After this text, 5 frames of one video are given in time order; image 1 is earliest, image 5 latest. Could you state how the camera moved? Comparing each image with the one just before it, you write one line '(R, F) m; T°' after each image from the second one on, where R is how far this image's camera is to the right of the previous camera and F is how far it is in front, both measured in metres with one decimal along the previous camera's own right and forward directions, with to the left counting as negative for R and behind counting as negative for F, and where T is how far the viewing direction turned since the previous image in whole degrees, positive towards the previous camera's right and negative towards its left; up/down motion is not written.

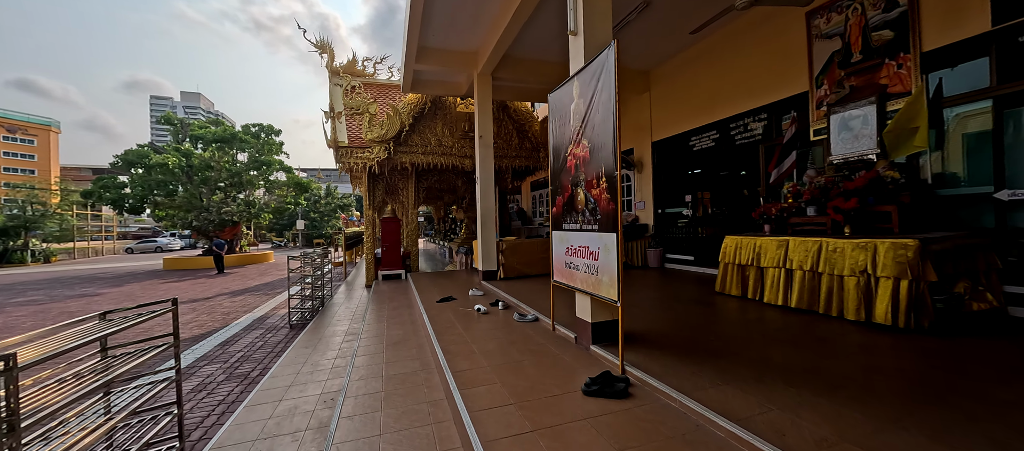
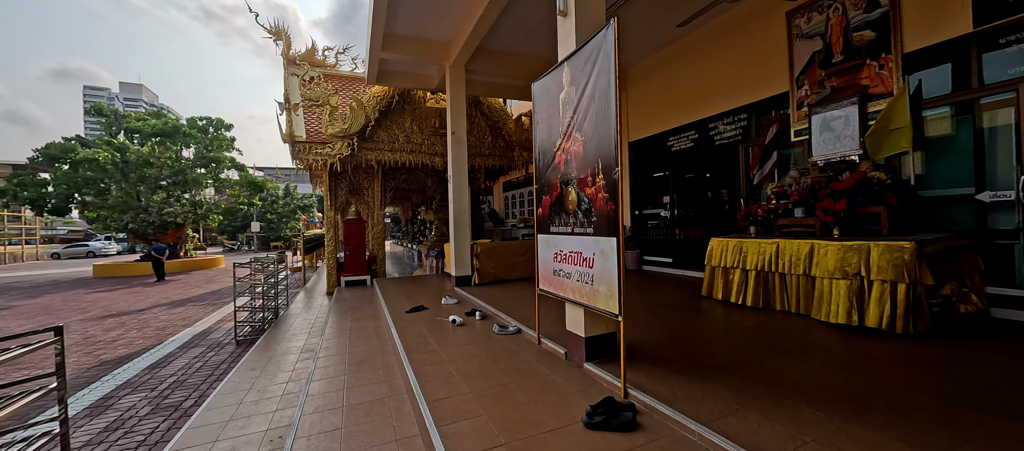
(-0.1, +0.4) m; +5°
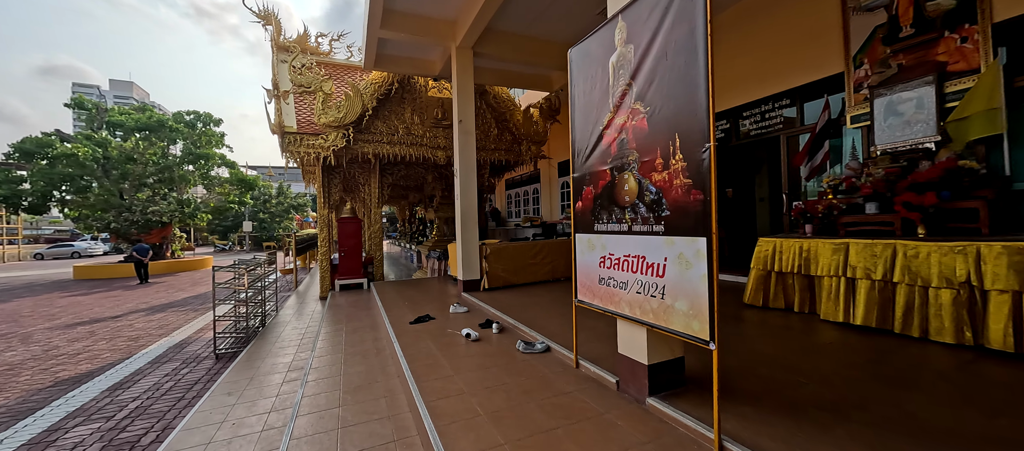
(-0.3, +0.6) m; +1°
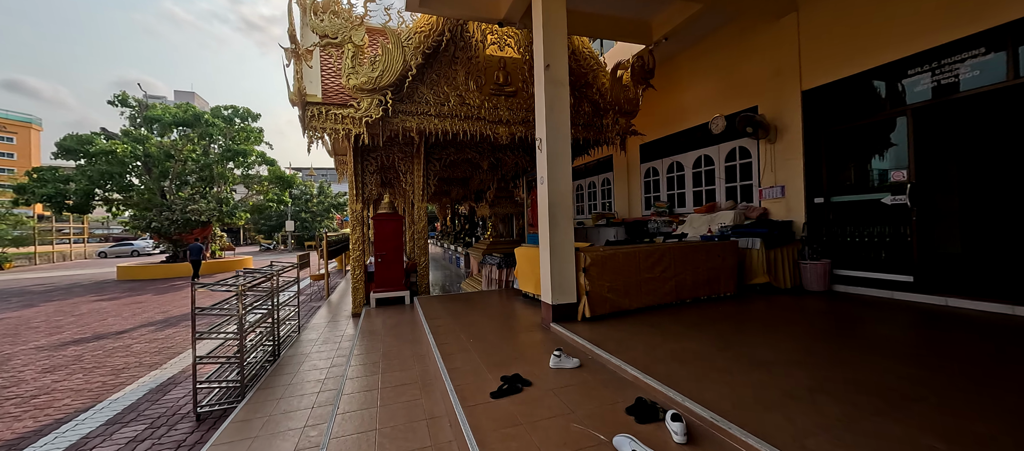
(-0.8, +1.7) m; -5°
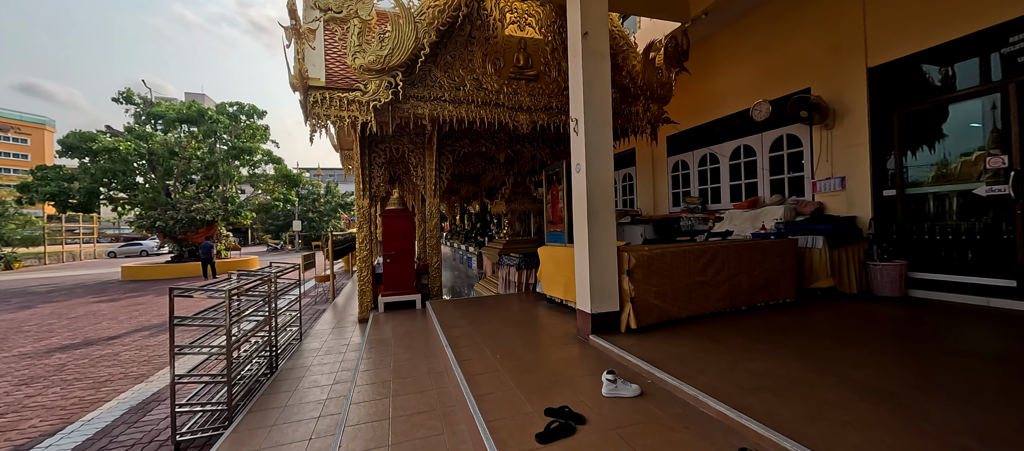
(-0.2, +0.5) m; -1°
